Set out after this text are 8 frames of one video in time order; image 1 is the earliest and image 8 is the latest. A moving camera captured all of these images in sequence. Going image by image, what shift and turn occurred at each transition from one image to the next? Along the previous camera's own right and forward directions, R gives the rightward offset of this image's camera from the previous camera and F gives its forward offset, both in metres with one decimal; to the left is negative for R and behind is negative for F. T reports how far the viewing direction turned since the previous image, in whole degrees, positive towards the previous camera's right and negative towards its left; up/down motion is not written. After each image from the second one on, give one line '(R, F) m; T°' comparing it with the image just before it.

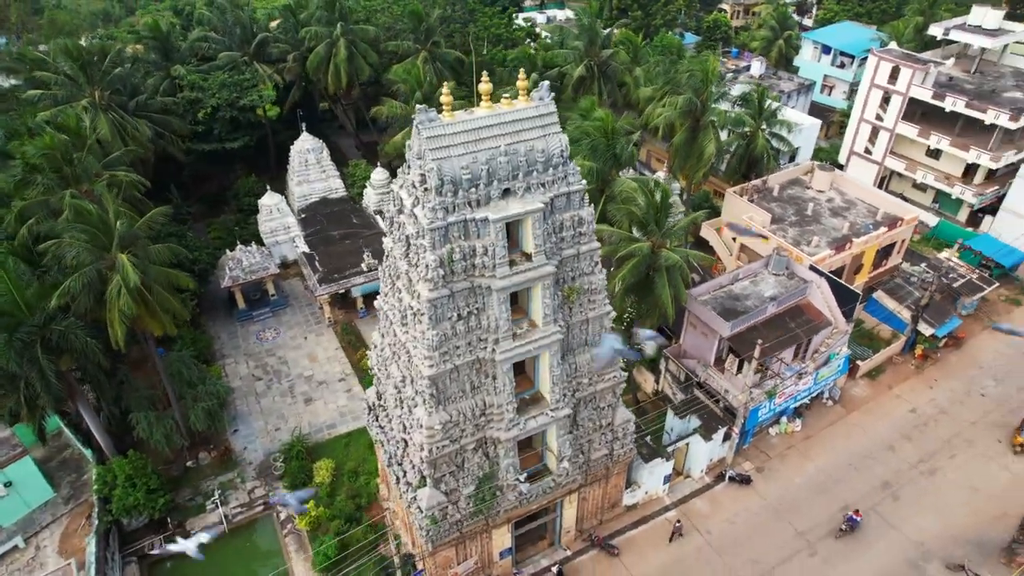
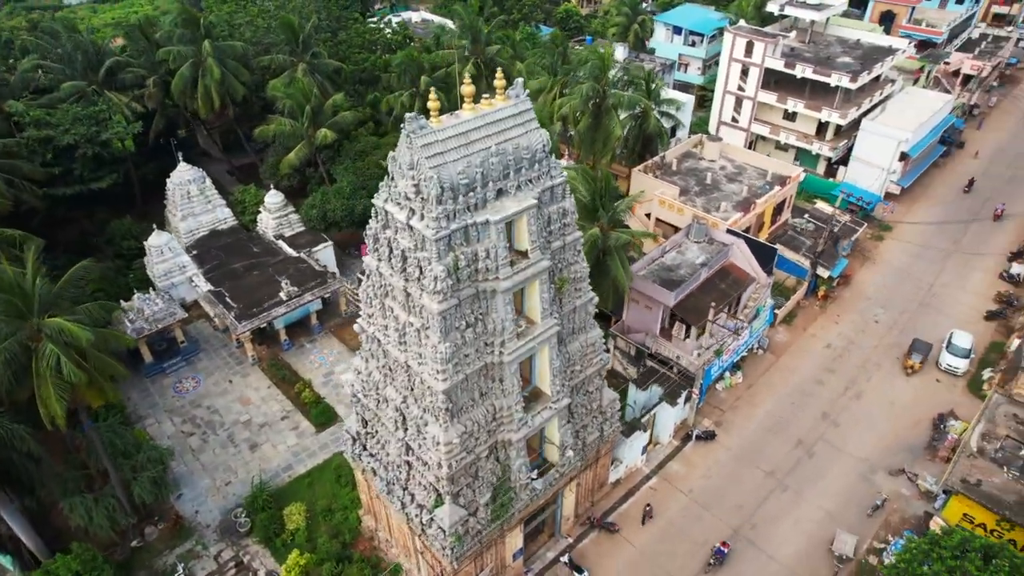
(-2.9, +0.4) m; +12°
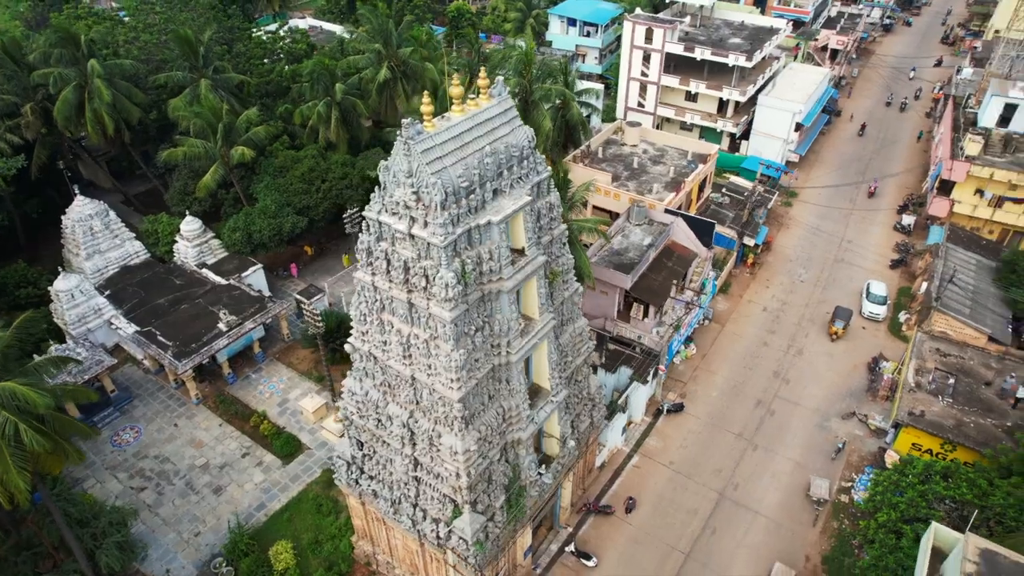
(-2.2, +0.2) m; +9°
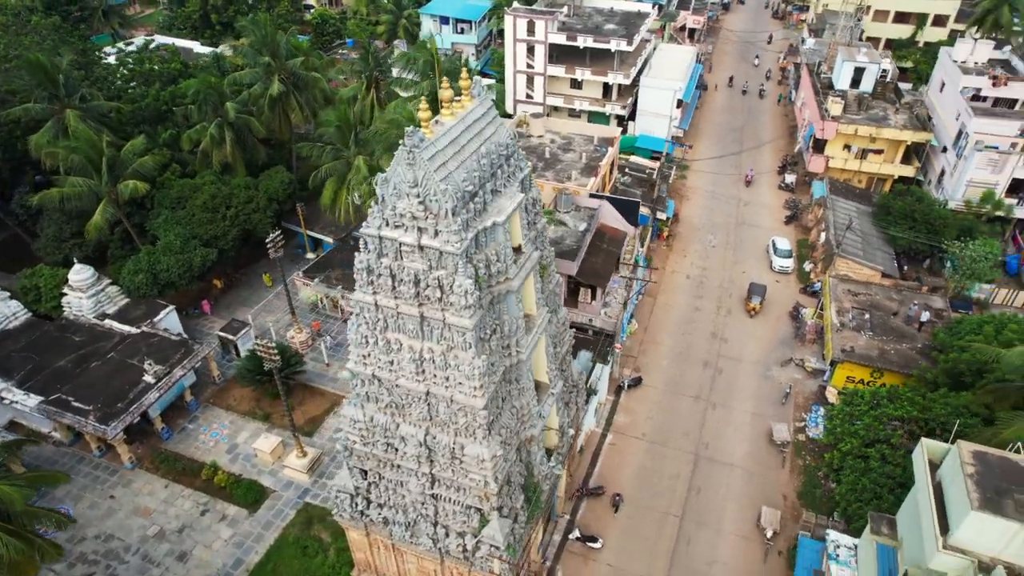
(-2.7, +0.3) m; +11°
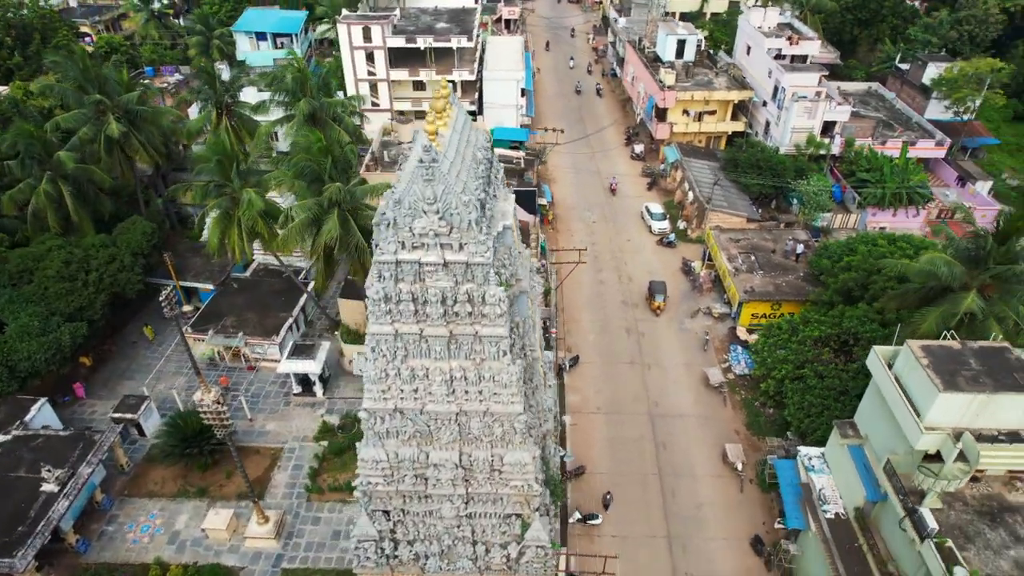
(-3.7, +0.5) m; +15°
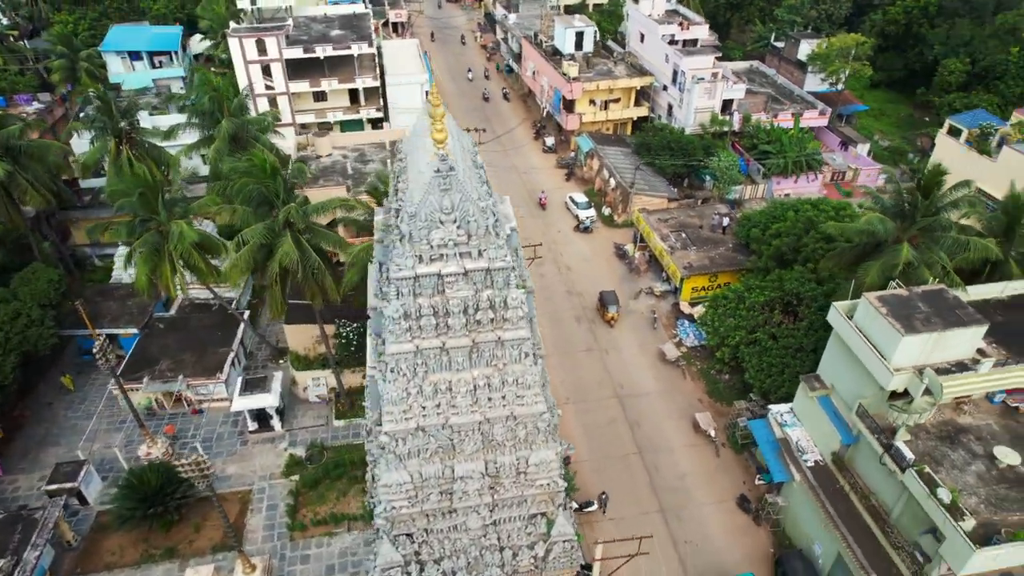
(-2.3, +0.2) m; +9°
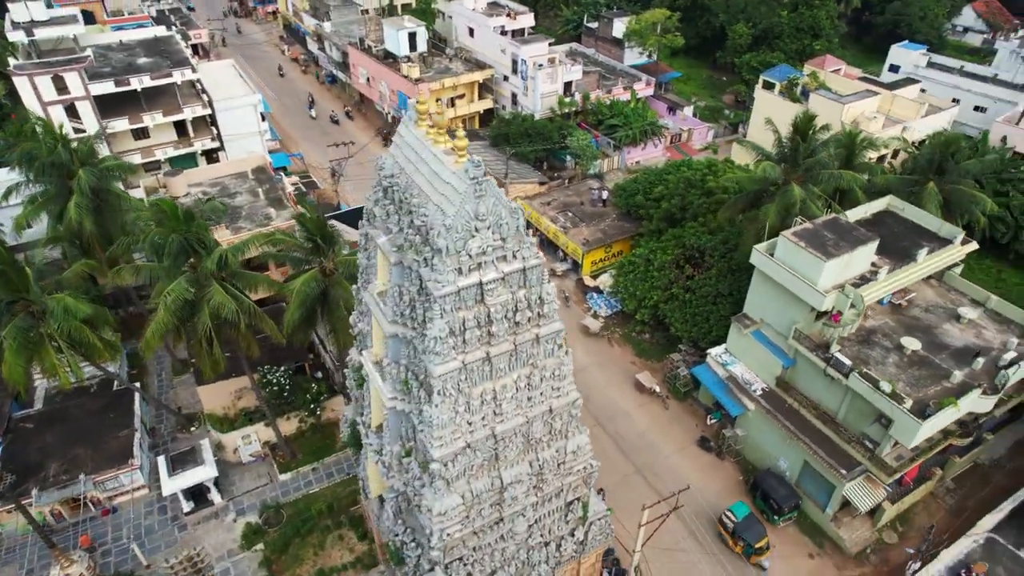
(-3.7, +0.5) m; +15°
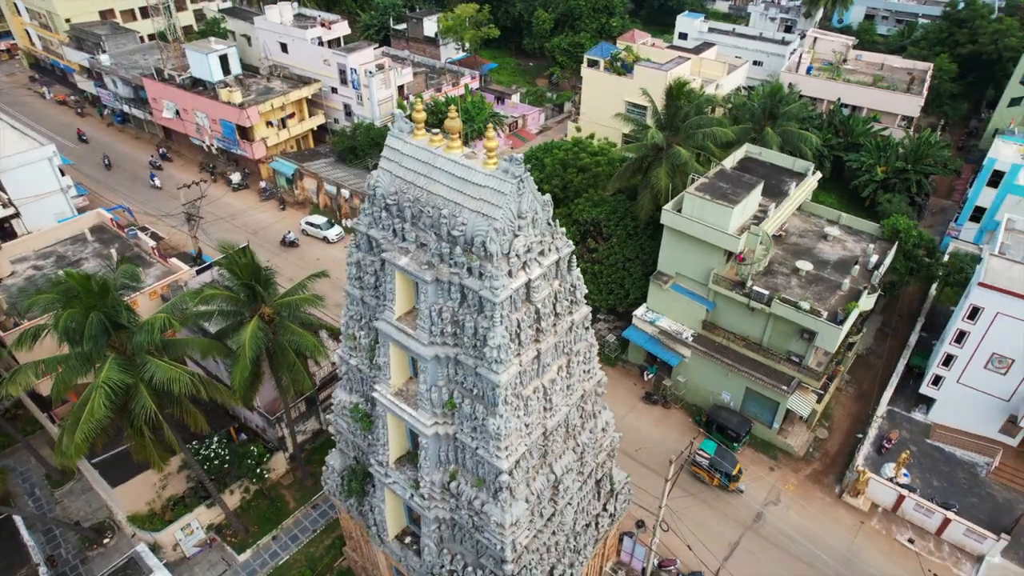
(-3.9, +0.7) m; +16°
